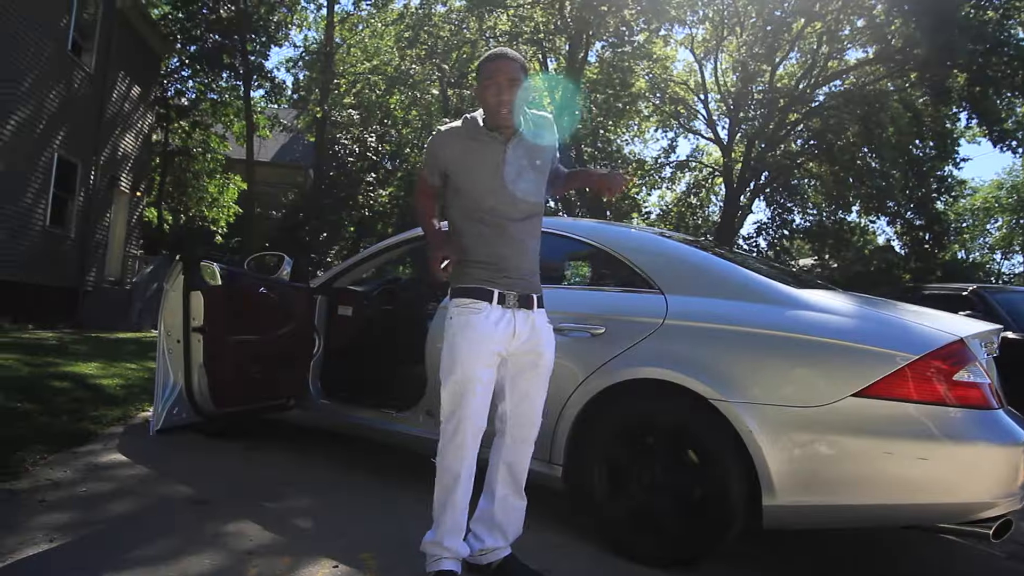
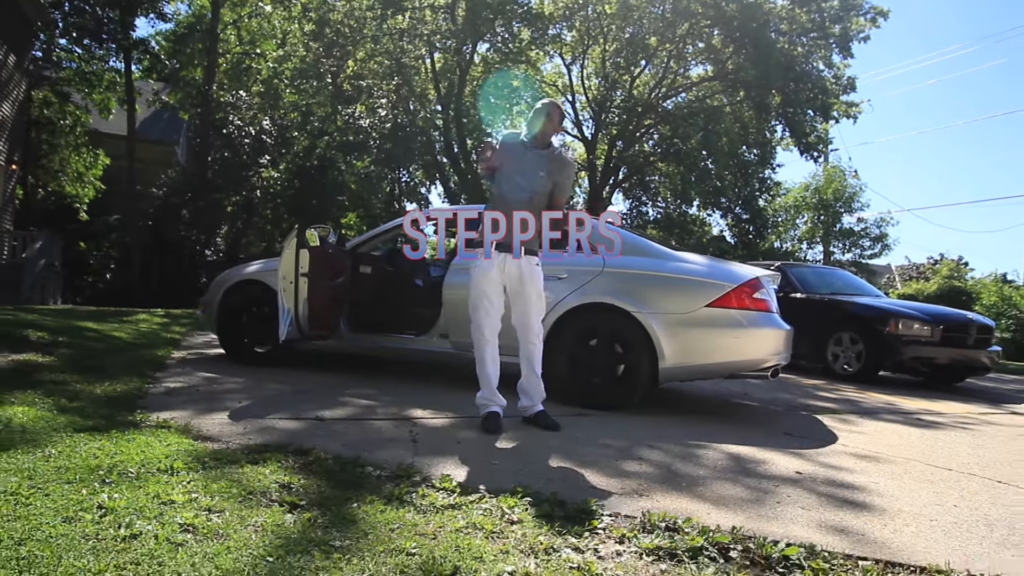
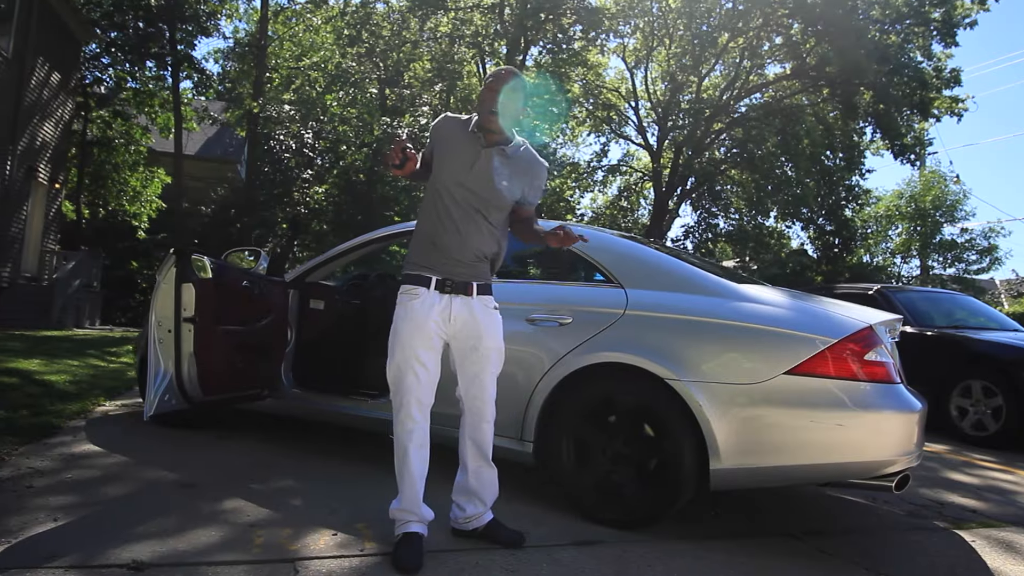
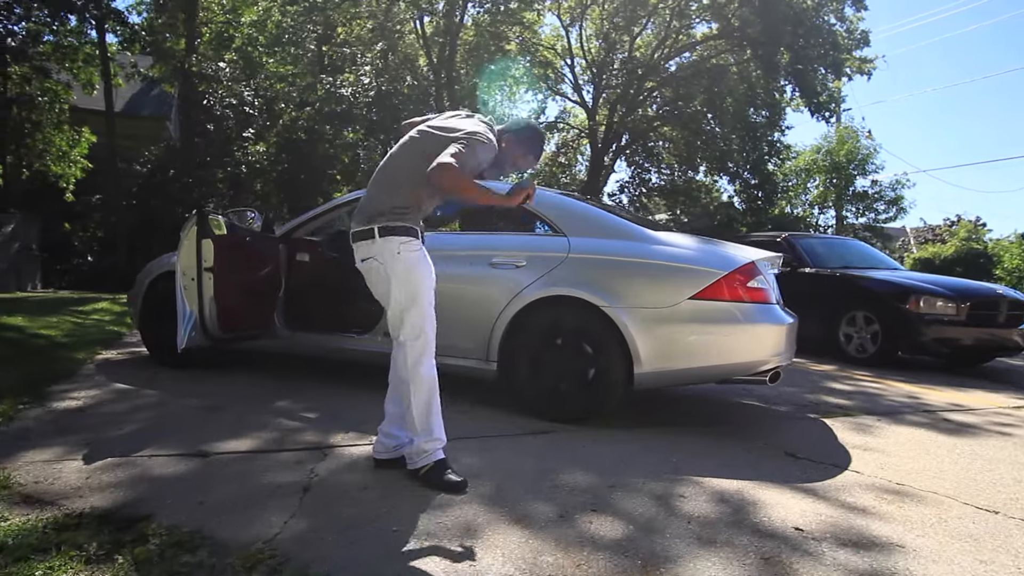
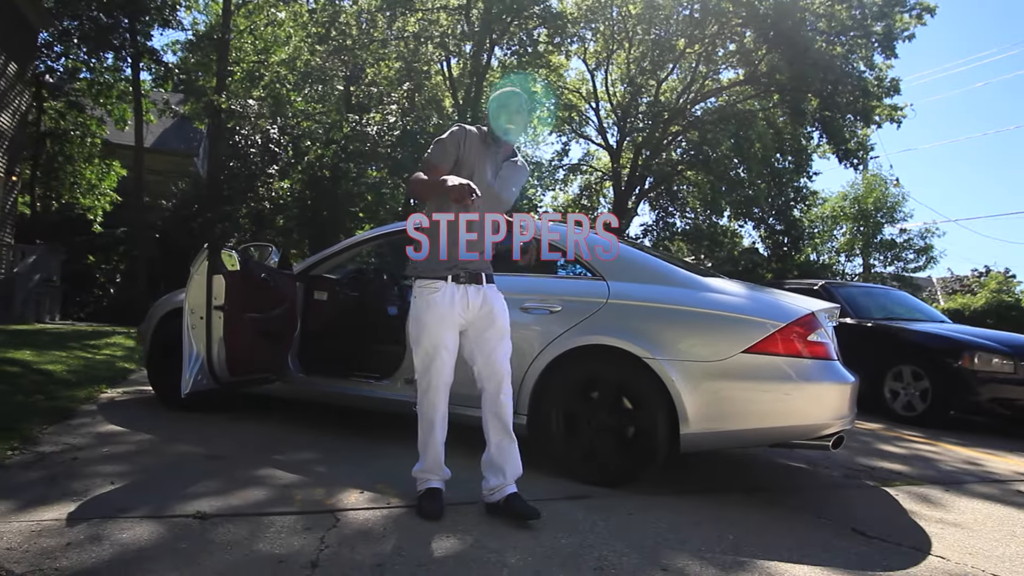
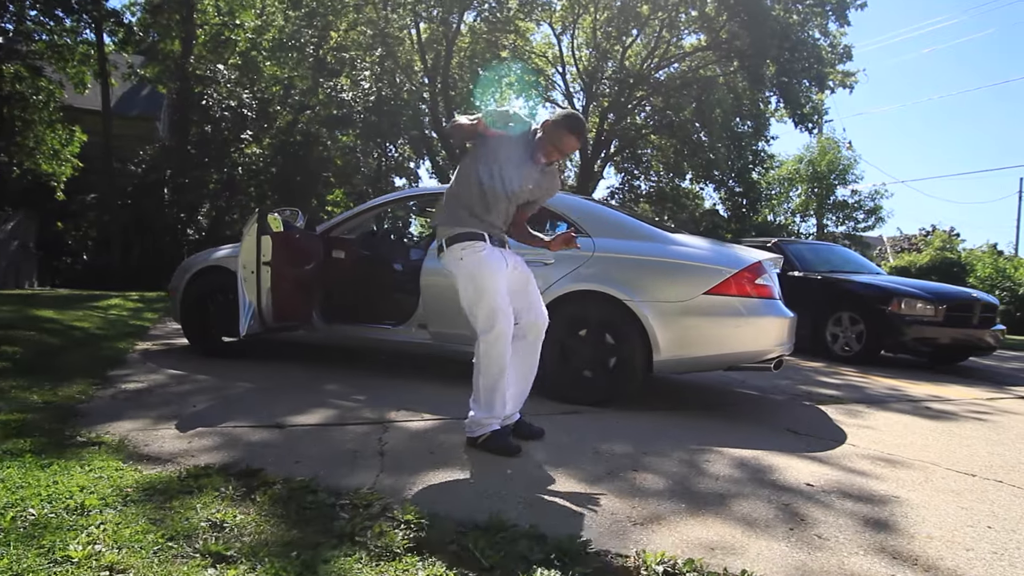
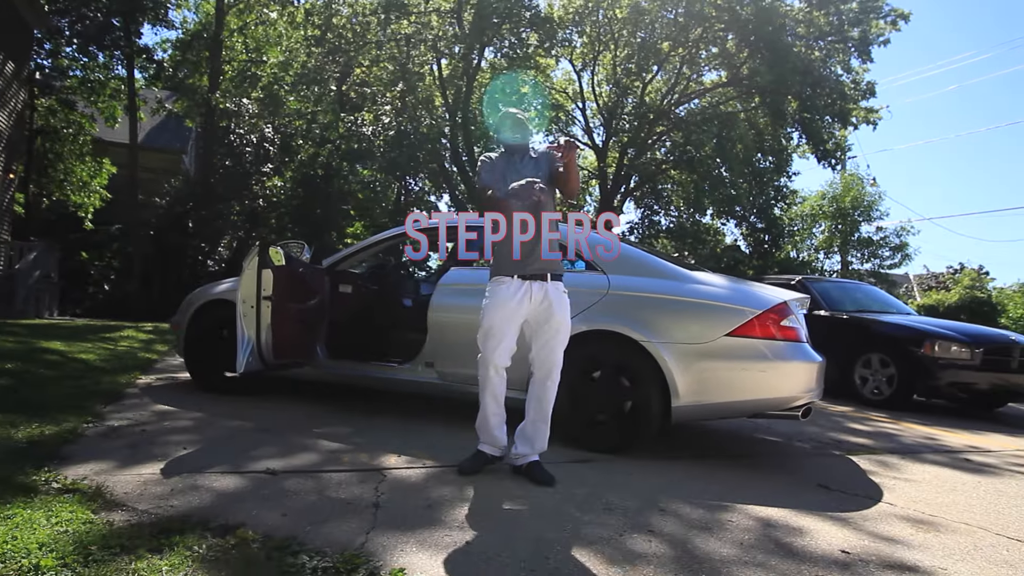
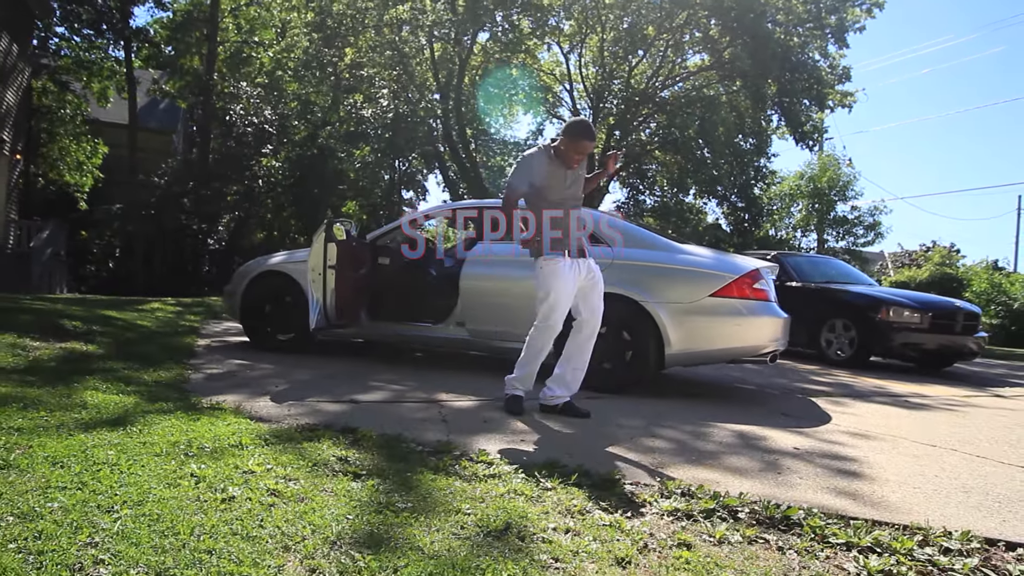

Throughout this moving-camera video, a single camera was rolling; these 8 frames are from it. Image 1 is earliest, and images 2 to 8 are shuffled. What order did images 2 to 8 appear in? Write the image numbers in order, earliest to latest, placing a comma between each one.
3, 5, 7, 2, 8, 6, 4
